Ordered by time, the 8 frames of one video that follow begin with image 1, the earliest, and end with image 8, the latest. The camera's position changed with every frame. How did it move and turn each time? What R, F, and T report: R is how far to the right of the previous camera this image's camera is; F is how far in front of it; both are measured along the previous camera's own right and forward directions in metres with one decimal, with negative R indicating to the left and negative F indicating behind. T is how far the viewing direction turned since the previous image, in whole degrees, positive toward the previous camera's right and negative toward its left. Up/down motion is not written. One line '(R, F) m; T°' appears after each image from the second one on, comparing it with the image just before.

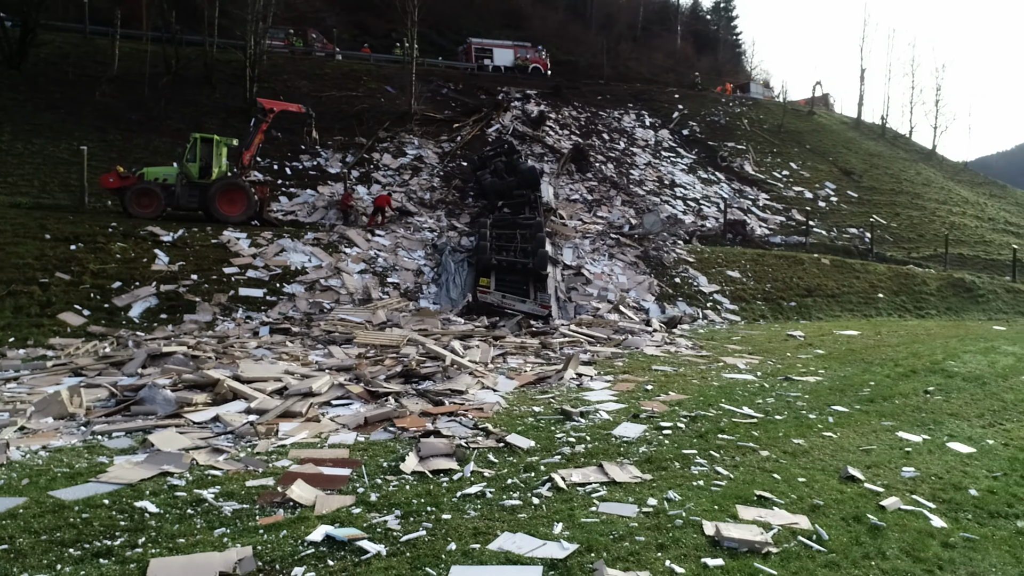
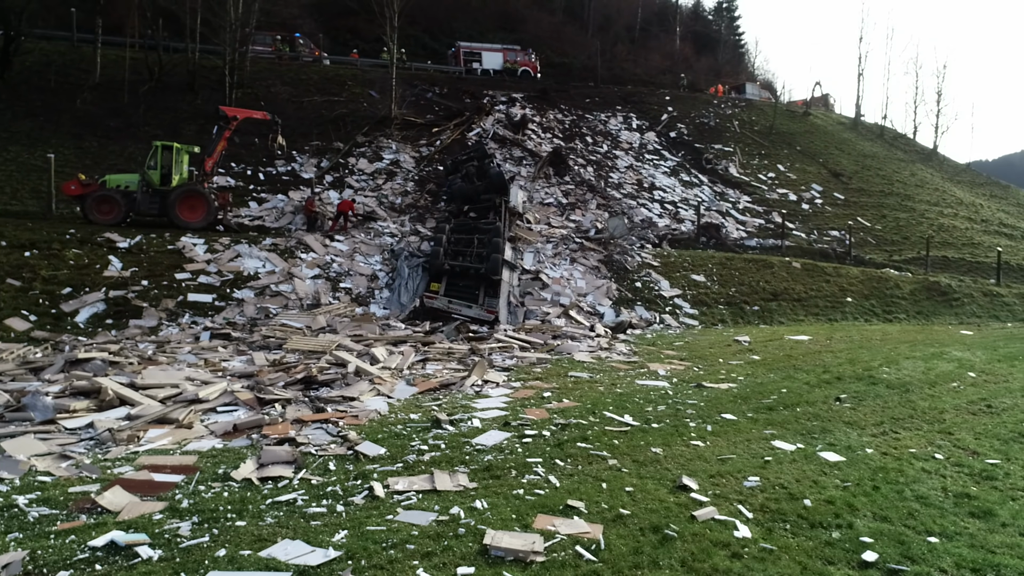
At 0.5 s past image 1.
(+1.1, -0.1) m; -1°
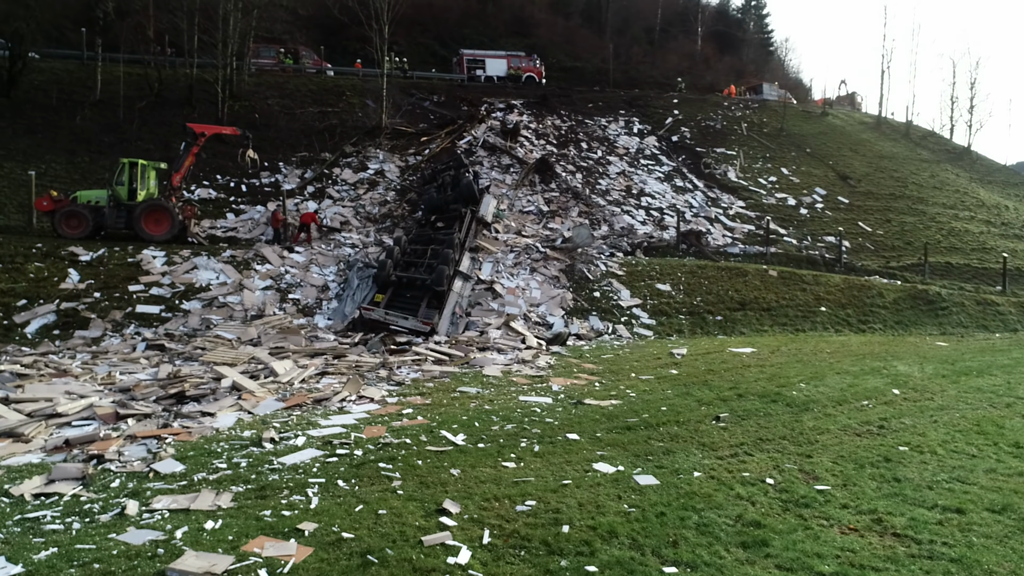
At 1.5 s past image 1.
(+1.9, -0.1) m; -4°
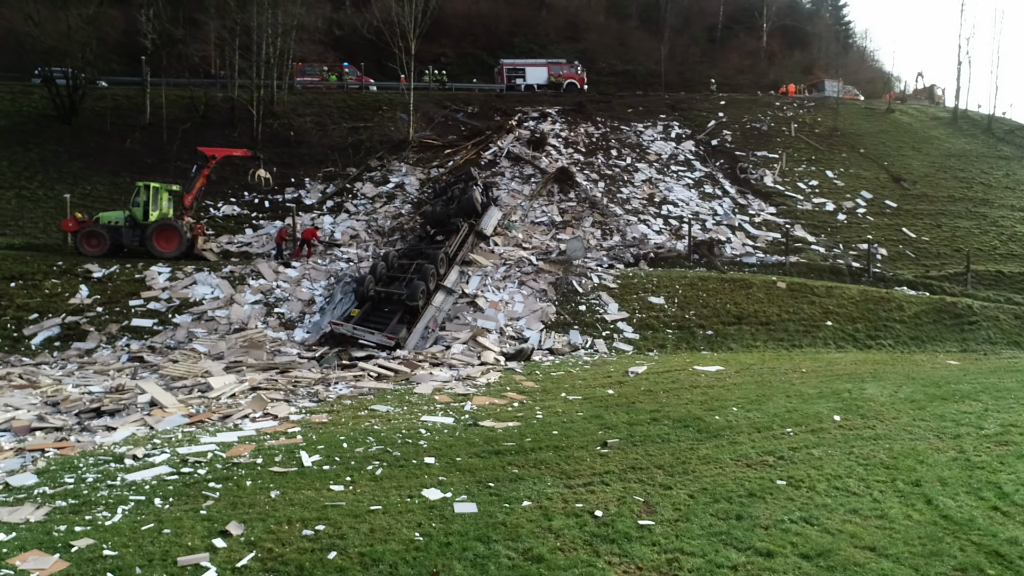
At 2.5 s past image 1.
(+2.3, -0.1) m; -8°
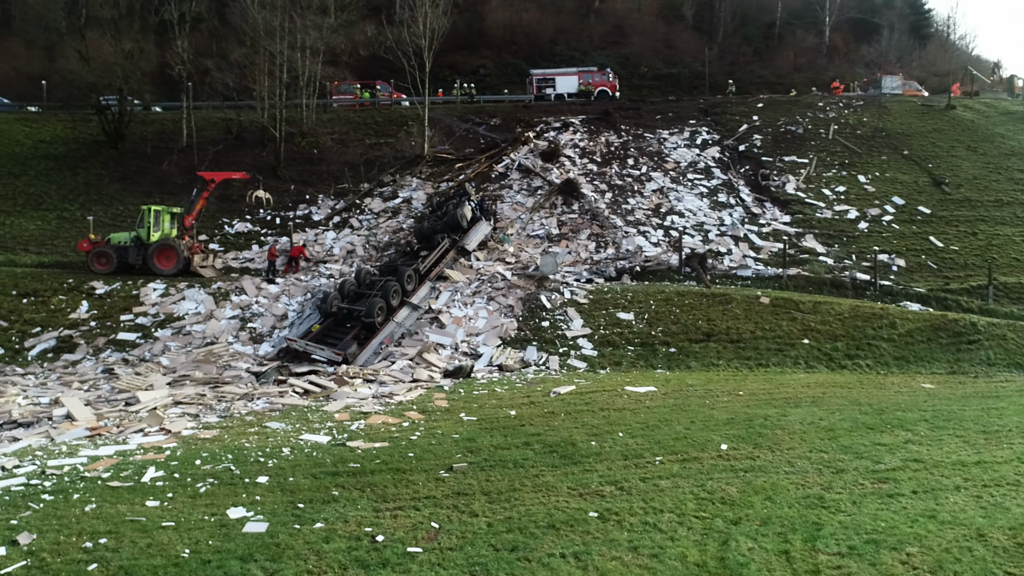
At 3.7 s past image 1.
(+2.8, -0.1) m; -8°
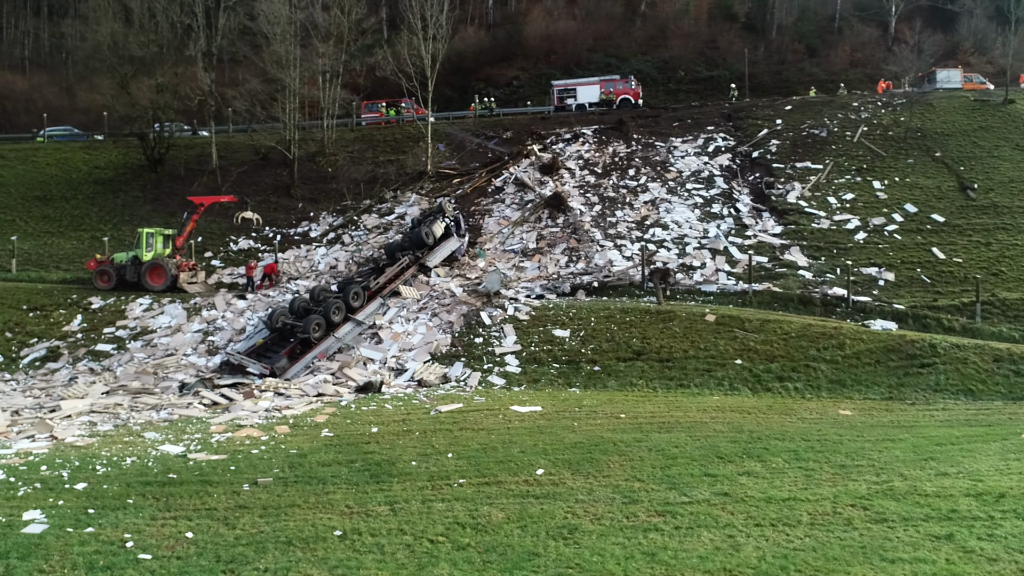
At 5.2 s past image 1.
(+3.8, -0.2) m; -9°
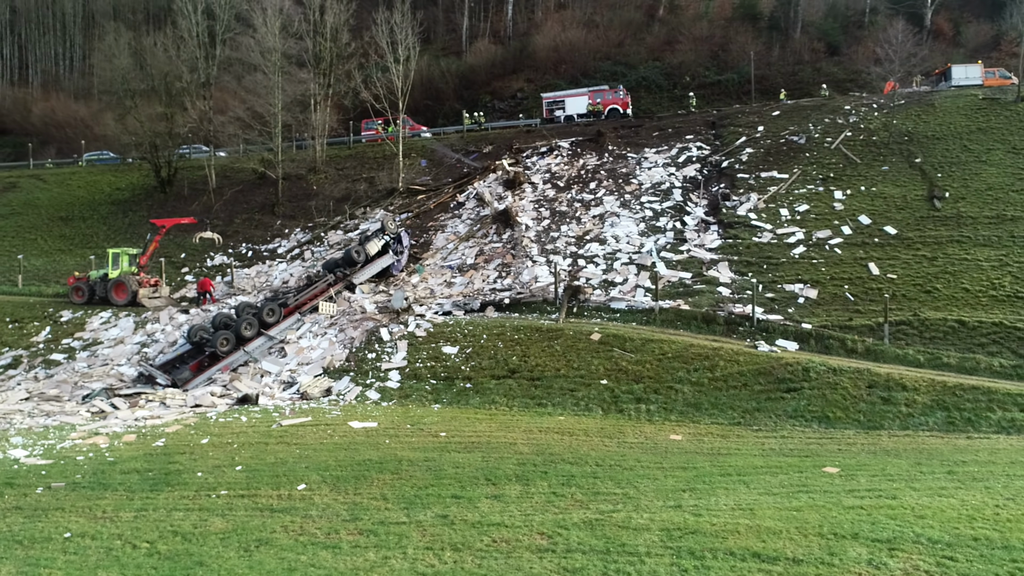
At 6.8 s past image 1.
(+4.8, -0.2) m; -8°
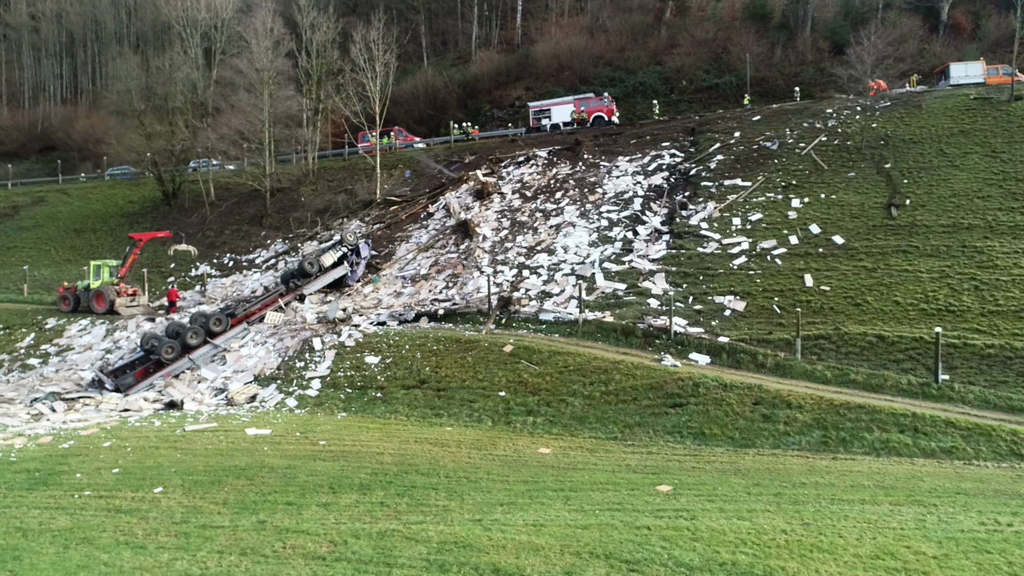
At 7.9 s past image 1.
(+3.5, -0.3) m; -6°
